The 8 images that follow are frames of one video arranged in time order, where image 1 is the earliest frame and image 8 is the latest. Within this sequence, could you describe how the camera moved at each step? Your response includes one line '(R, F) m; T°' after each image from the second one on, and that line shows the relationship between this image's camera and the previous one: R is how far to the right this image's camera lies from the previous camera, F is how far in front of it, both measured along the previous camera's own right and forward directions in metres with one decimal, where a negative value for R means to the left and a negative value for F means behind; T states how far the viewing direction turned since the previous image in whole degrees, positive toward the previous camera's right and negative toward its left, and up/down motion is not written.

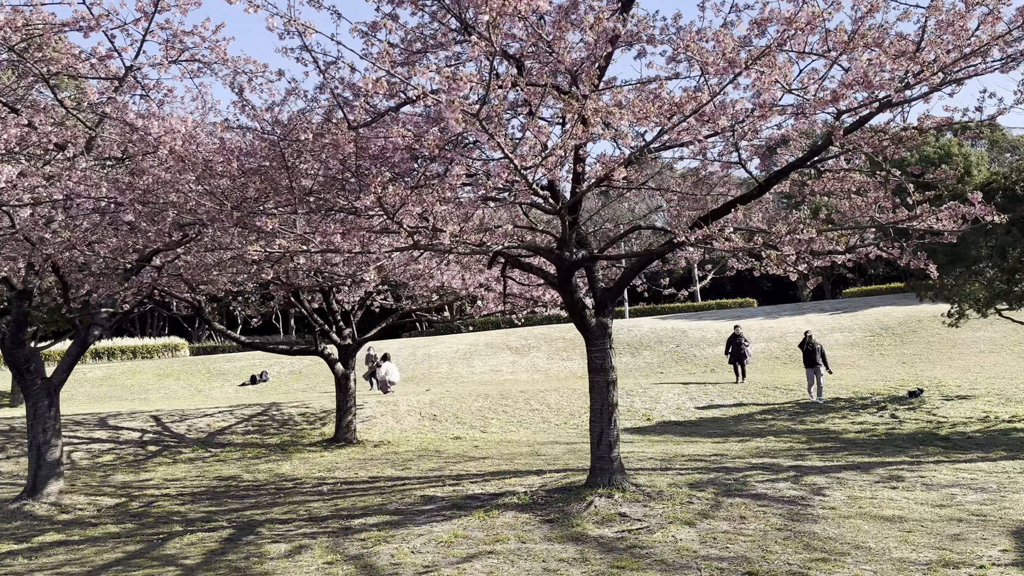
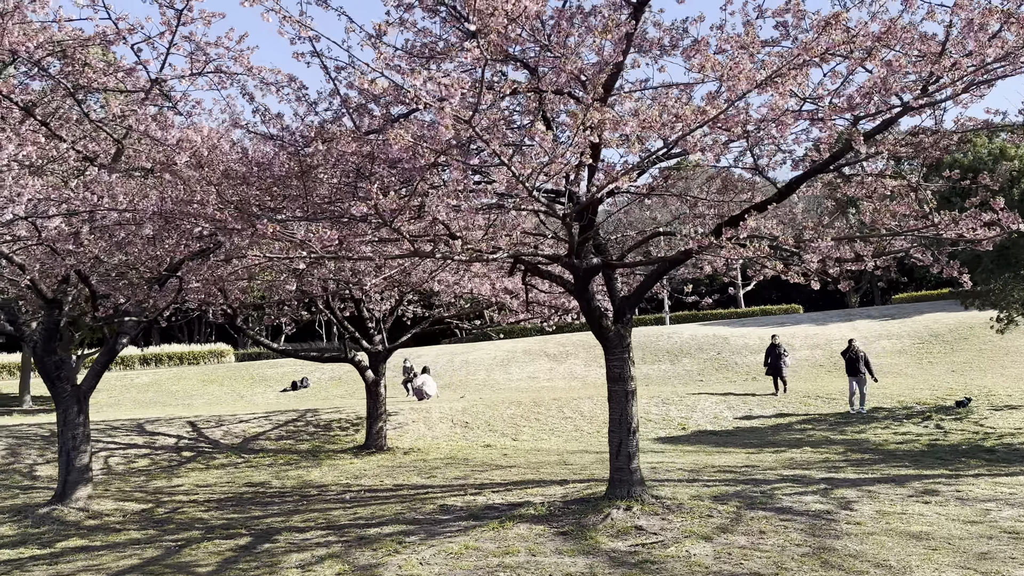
(+0.2, +0.1) m; -3°
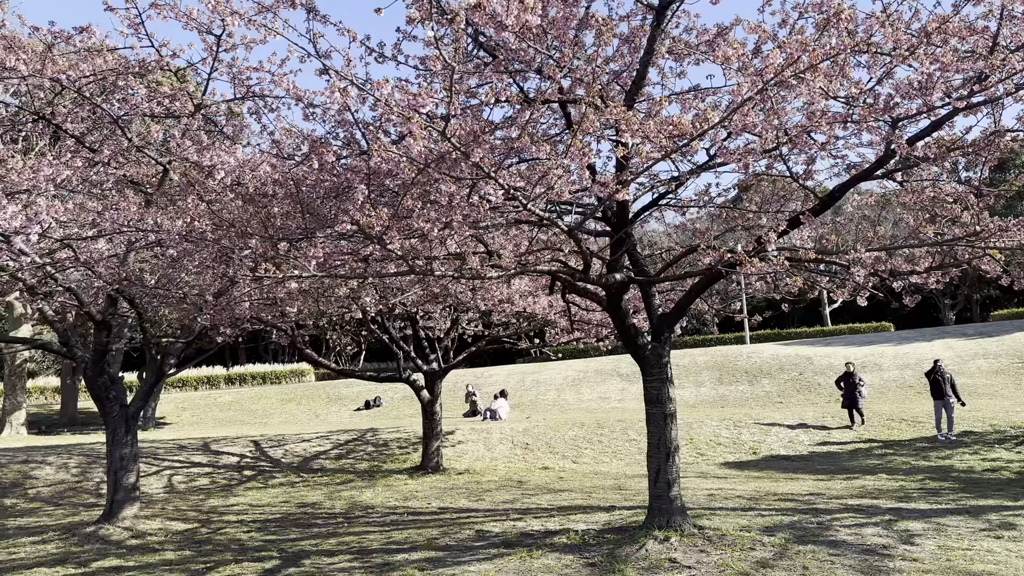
(+0.4, +0.3) m; -6°
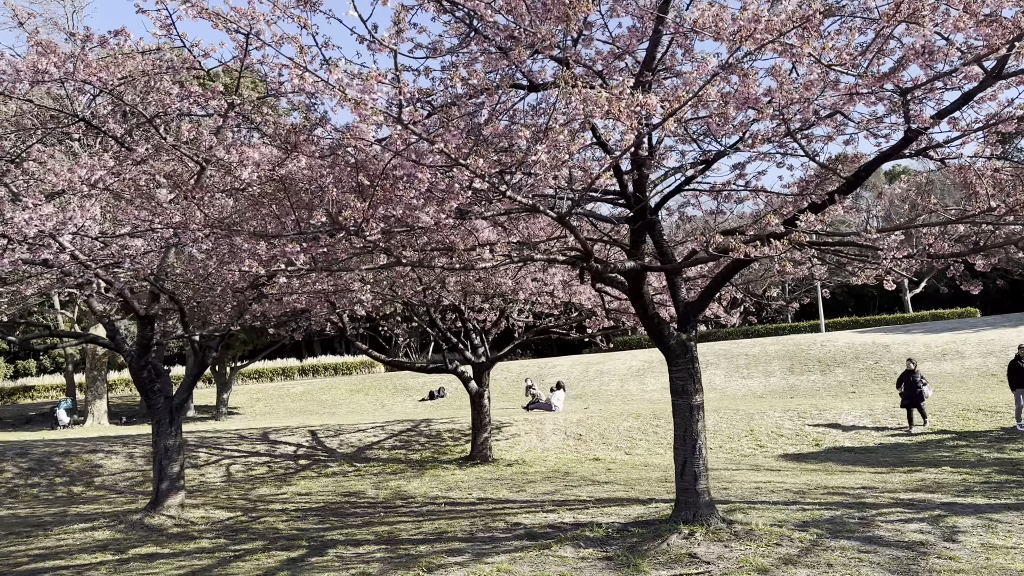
(+0.4, +0.1) m; -5°
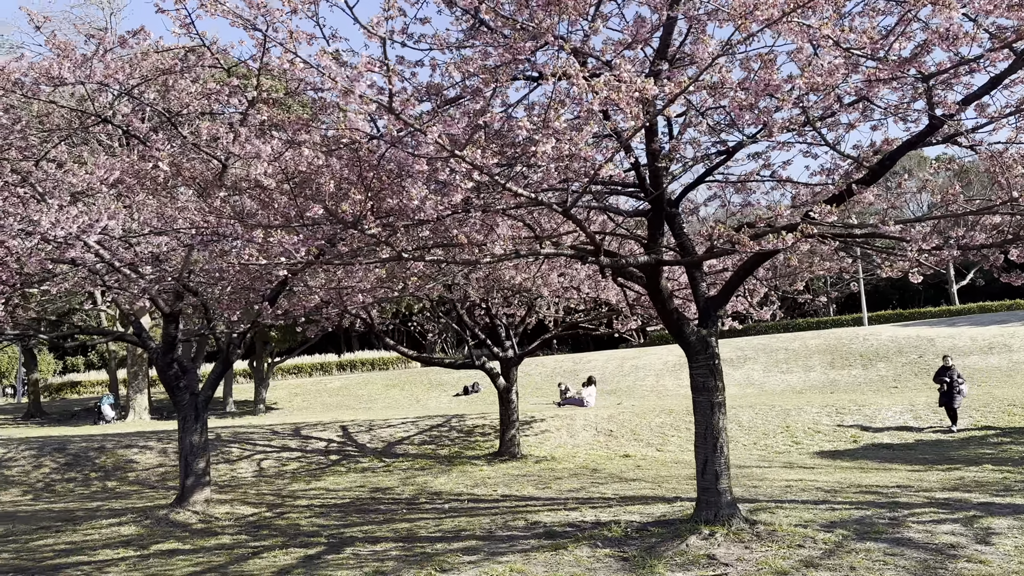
(+0.2, +0.1) m; -3°
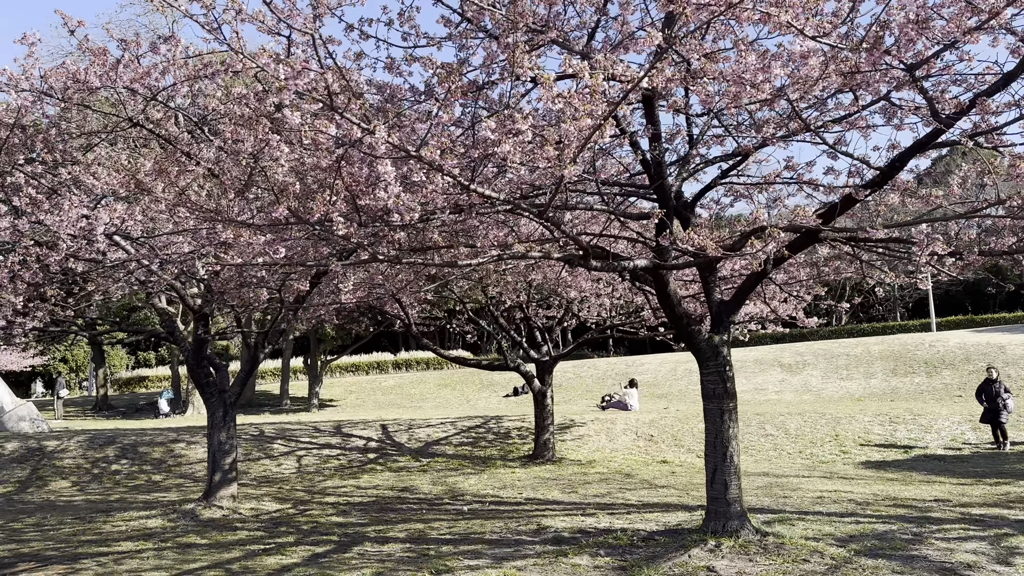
(+0.5, +0.1) m; -4°
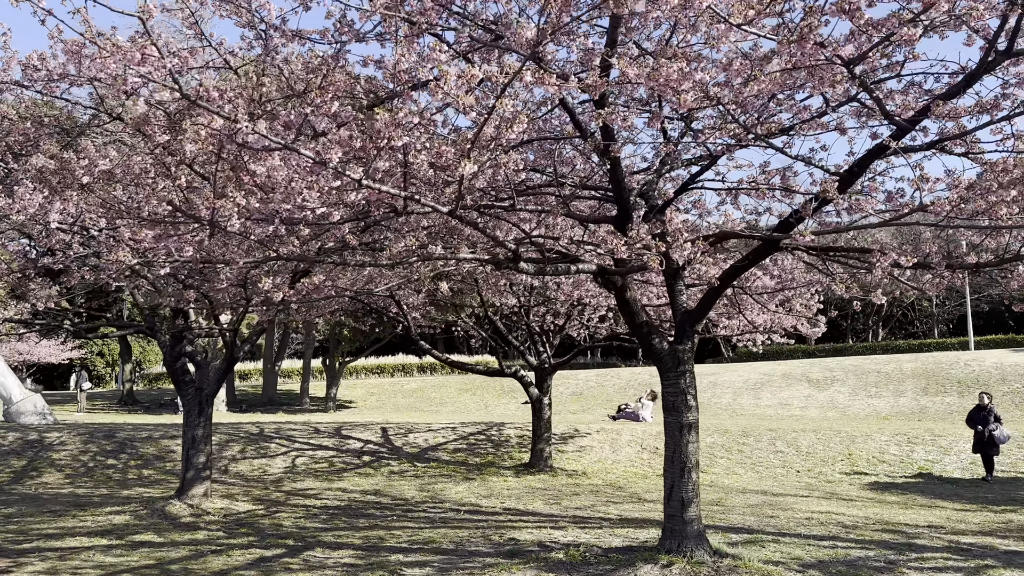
(+0.6, +0.2) m; -3°
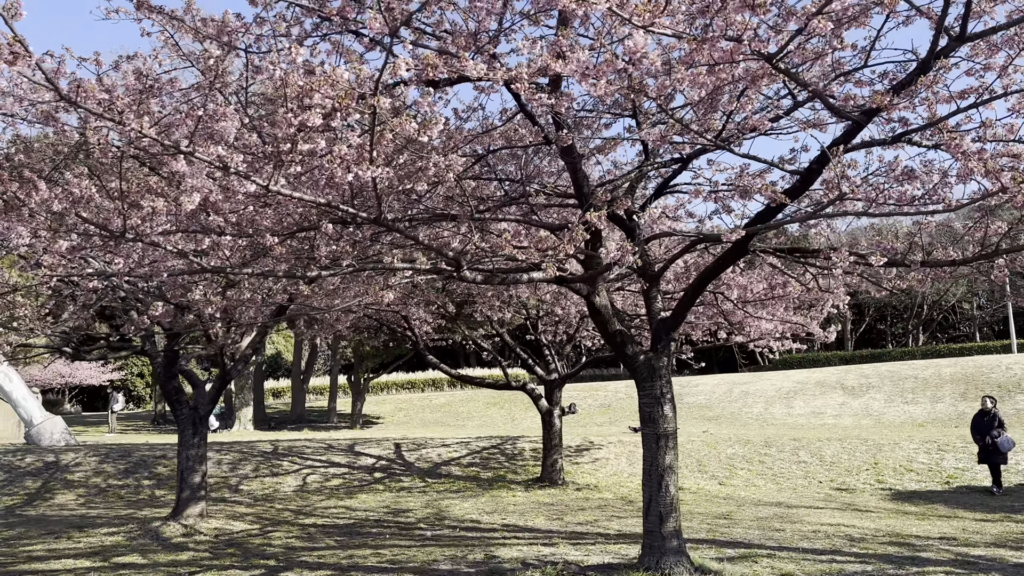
(+0.5, +0.2) m; -3°
